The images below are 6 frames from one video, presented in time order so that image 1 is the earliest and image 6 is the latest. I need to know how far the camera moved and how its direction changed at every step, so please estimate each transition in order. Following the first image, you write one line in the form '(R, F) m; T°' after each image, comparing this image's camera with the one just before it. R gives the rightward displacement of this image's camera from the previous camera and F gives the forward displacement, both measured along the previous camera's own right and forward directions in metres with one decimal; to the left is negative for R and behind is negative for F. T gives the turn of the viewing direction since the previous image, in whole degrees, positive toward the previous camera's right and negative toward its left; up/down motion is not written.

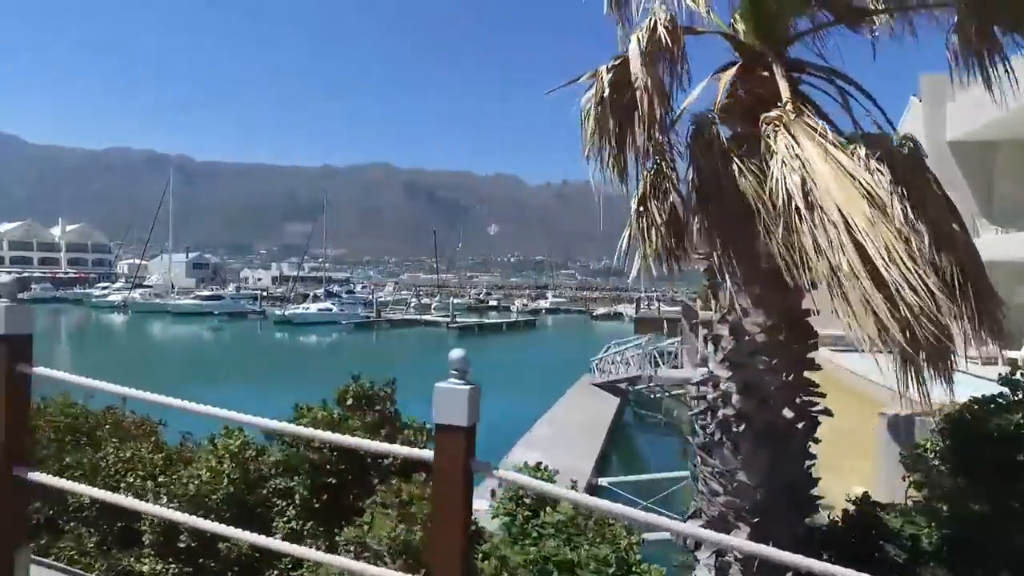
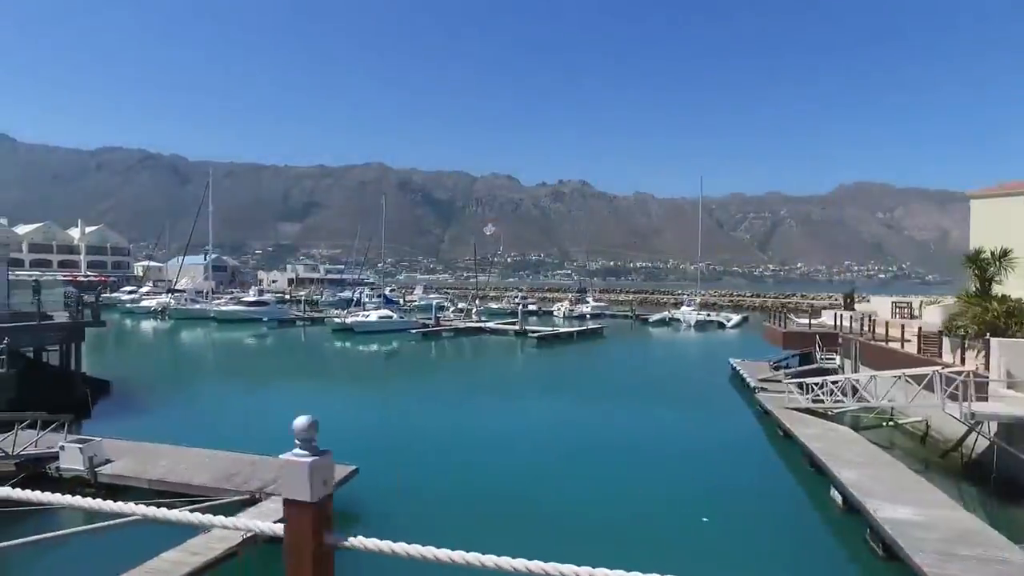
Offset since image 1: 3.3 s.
(-6.1, +2.1) m; +1°
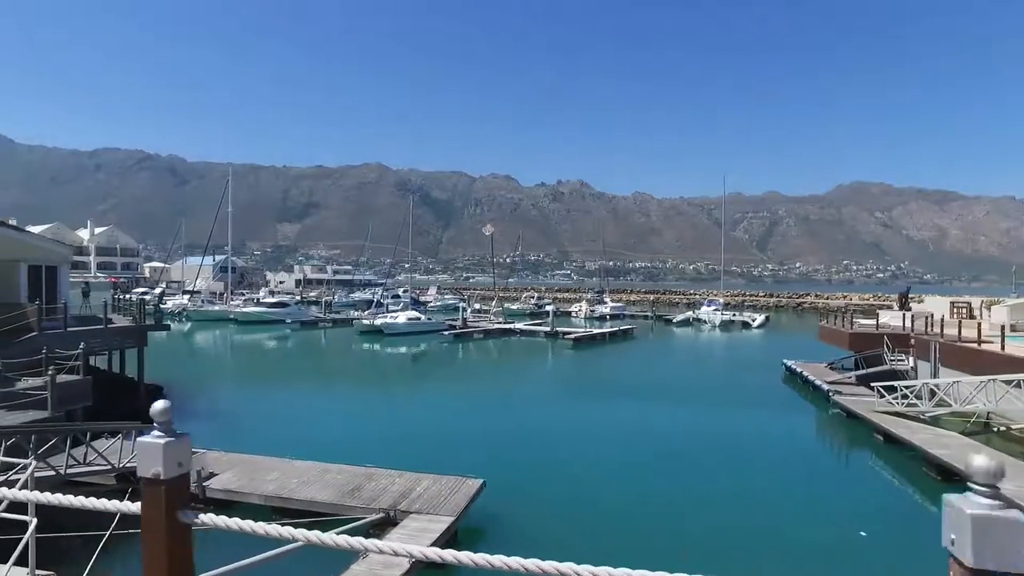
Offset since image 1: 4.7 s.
(-2.6, +0.8) m; 0°
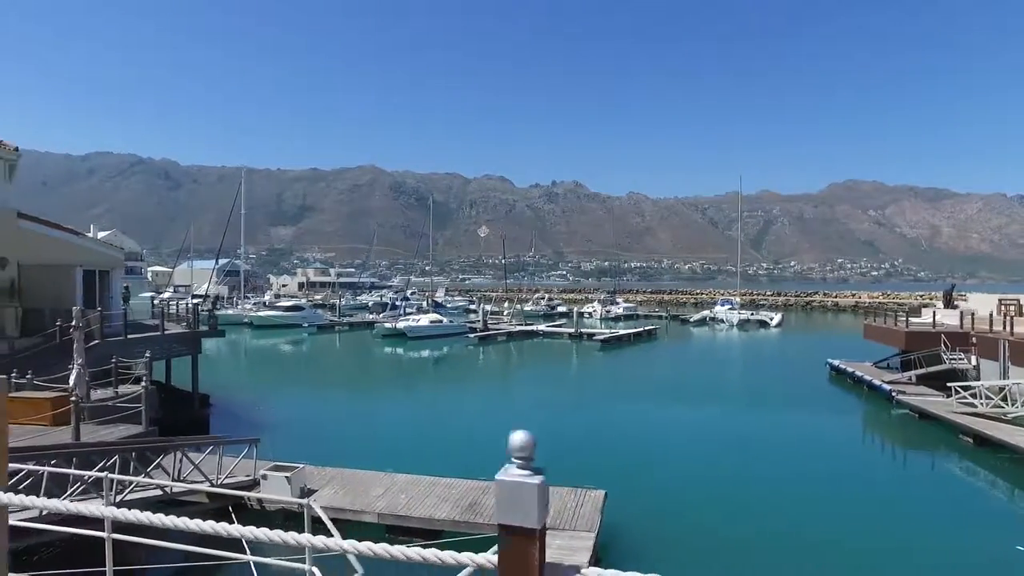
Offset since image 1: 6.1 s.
(-2.2, +0.8) m; +1°
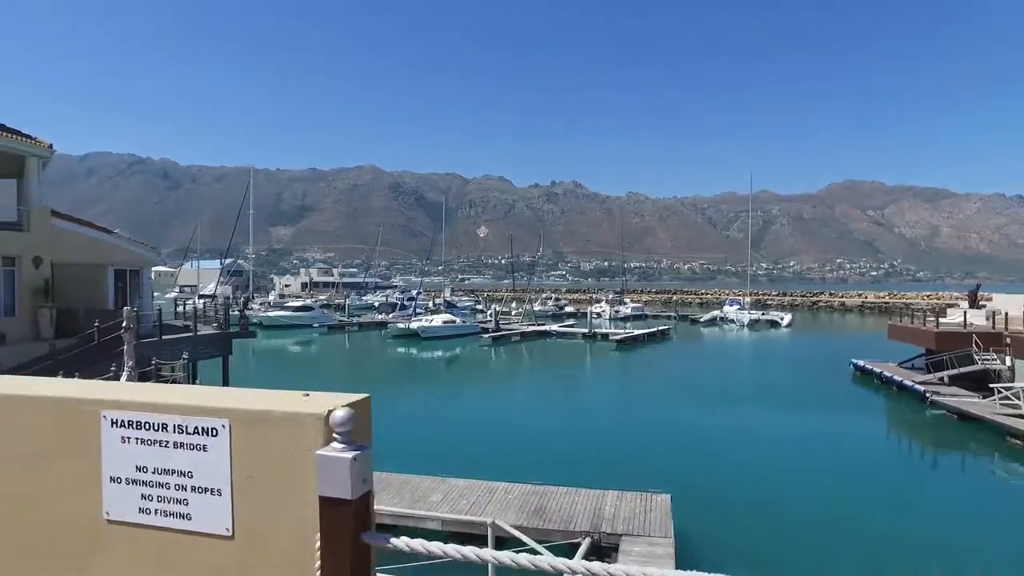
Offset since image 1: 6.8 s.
(-1.1, +0.4) m; 0°
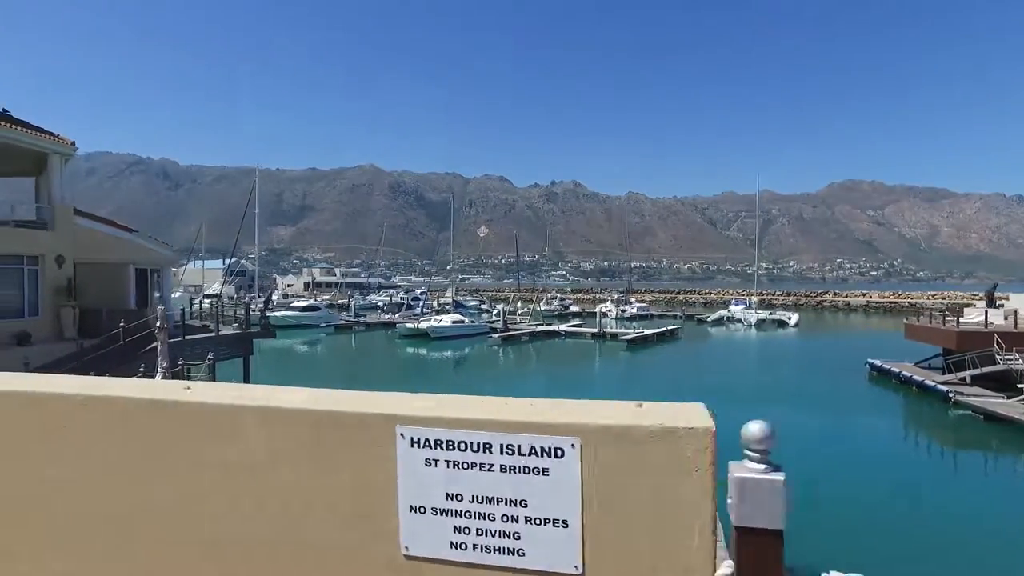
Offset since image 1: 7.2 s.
(-0.7, +0.2) m; 0°
